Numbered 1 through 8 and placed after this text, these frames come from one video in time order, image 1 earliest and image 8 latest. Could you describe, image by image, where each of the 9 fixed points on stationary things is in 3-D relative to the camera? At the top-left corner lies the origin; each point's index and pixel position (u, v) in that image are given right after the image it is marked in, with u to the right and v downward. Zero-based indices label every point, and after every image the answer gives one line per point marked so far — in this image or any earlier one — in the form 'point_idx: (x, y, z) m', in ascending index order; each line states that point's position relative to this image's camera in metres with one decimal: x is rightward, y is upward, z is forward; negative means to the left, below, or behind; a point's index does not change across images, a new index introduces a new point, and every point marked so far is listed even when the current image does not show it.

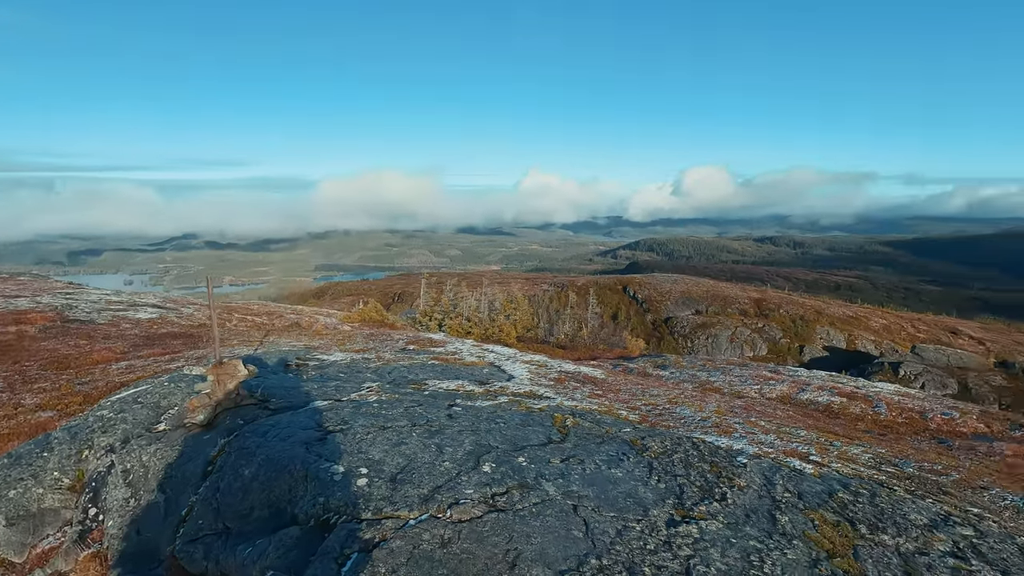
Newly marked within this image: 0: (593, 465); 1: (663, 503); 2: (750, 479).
0: (+2.9, -6.3, +19.1) m
1: (+4.7, -6.6, +16.5) m
2: (+8.8, -7.0, +19.8) m
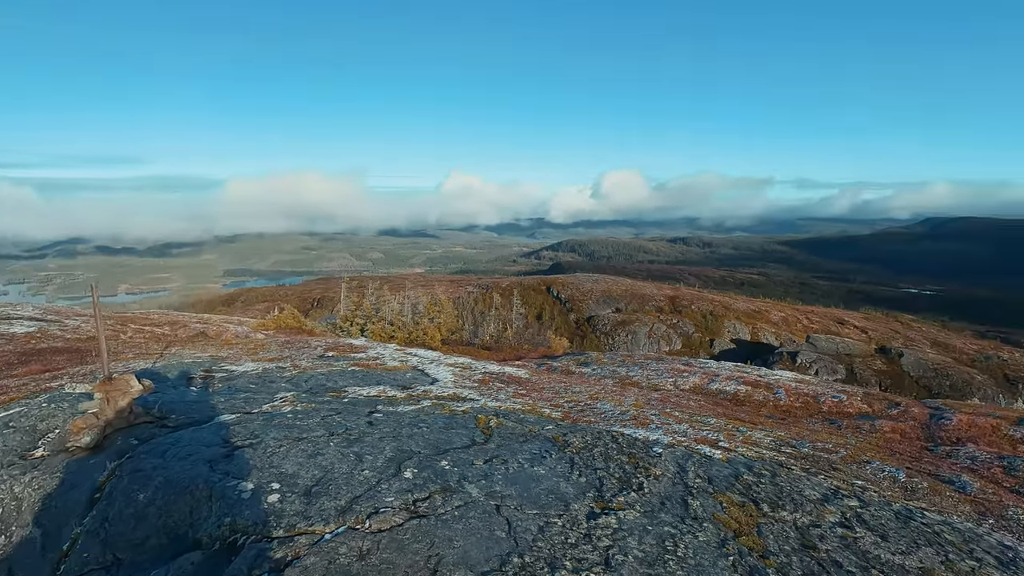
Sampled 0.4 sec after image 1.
0: (+0.2, -6.3, +19.2) m
1: (+2.3, -6.6, +16.9) m
2: (+5.9, -6.9, +20.7) m
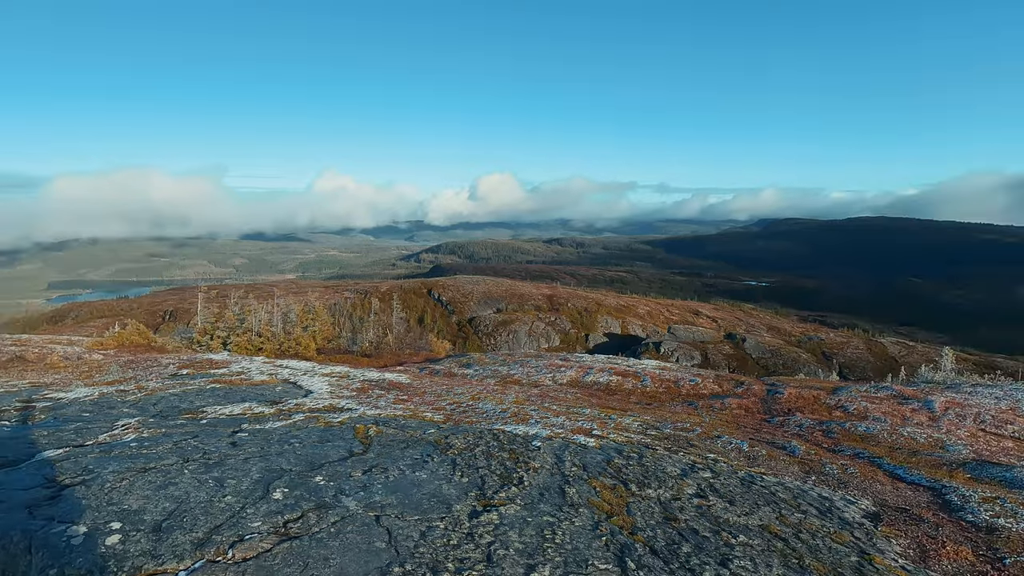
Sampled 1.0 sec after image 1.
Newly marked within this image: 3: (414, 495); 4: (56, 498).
0: (-4.0, -6.5, +18.8) m
1: (-1.5, -6.7, +17.0) m
2: (+1.3, -6.9, +21.5) m
3: (-3.1, -6.5, +16.7) m
4: (-13.0, -6.0, +15.2) m
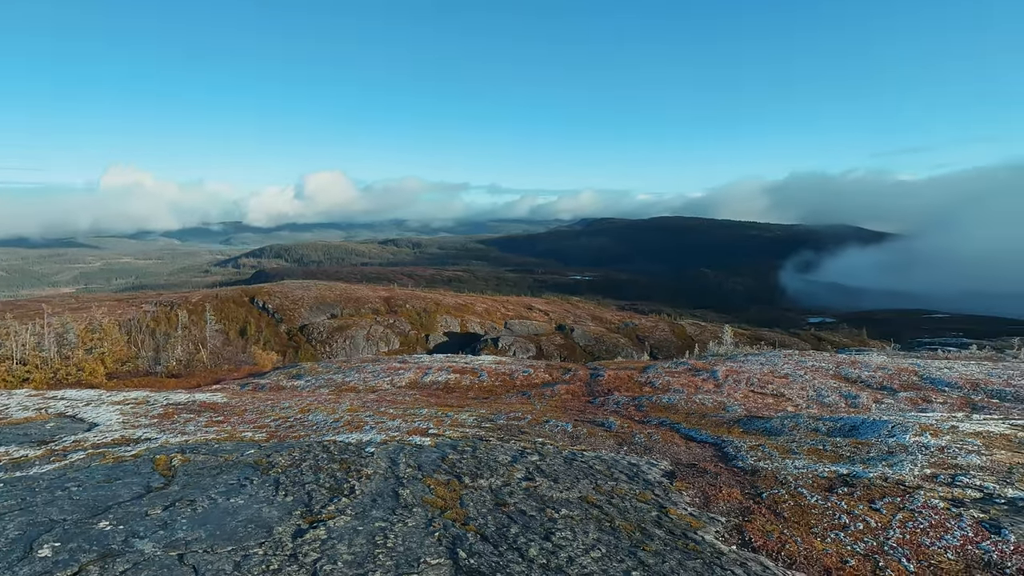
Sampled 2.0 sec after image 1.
0: (-9.6, -6.7, +16.9) m
1: (-6.6, -6.8, +16.0) m
2: (-5.3, -7.0, +21.0) m
3: (-8.1, -6.7, +15.2) m
4: (-17.1, -6.6, +10.8) m
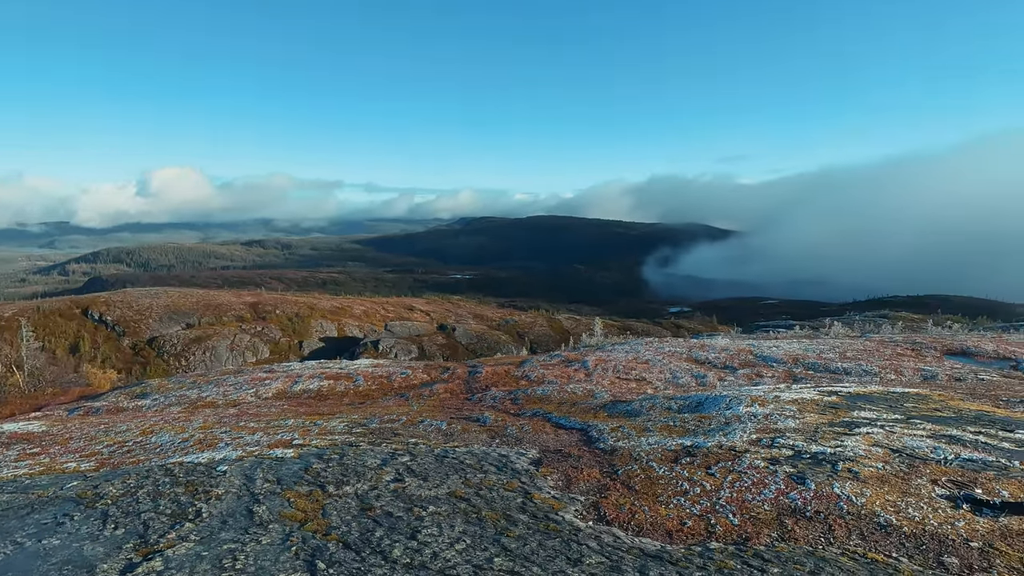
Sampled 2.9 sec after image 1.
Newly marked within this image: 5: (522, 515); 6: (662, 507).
0: (-13.6, -7.0, +14.5) m
1: (-10.4, -7.0, +14.2) m
2: (-10.3, -7.1, +19.5) m
3: (-11.7, -6.9, +13.2) m
4: (-19.5, -7.1, +7.0) m
5: (+0.3, -7.5, +17.6) m
6: (+5.3, -7.7, +18.8) m
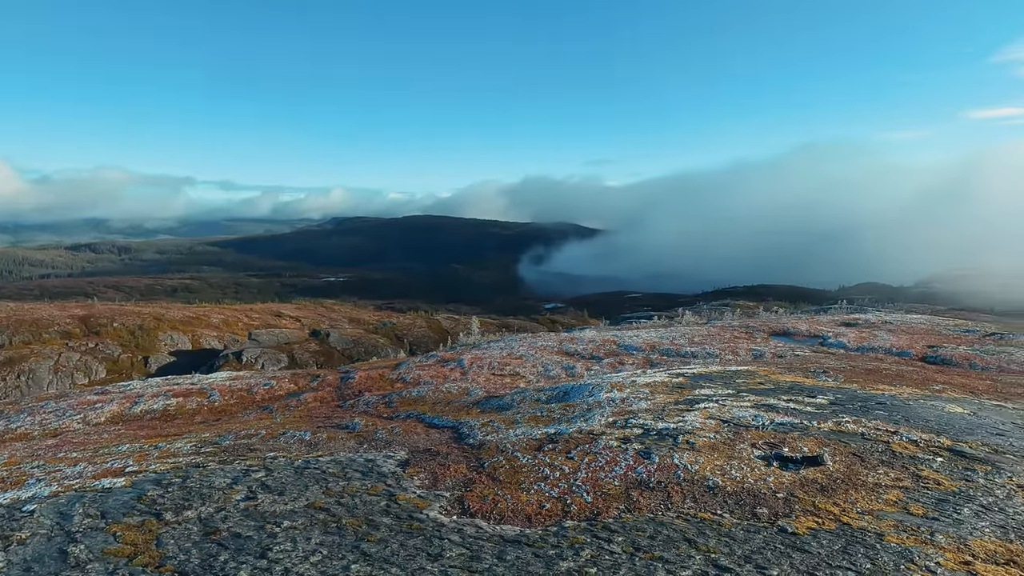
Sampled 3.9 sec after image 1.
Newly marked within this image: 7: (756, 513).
0: (-17.0, -7.4, +11.2) m
1: (-13.9, -7.3, +11.7) m
2: (-14.9, -7.4, +16.8) m
3: (-14.9, -7.3, +10.3) m
4: (-21.1, -7.6, +2.5) m
5: (-4.2, -7.5, +17.4) m
6: (+0.4, -7.5, +19.6) m
7: (+8.2, -7.5, +18.0) m
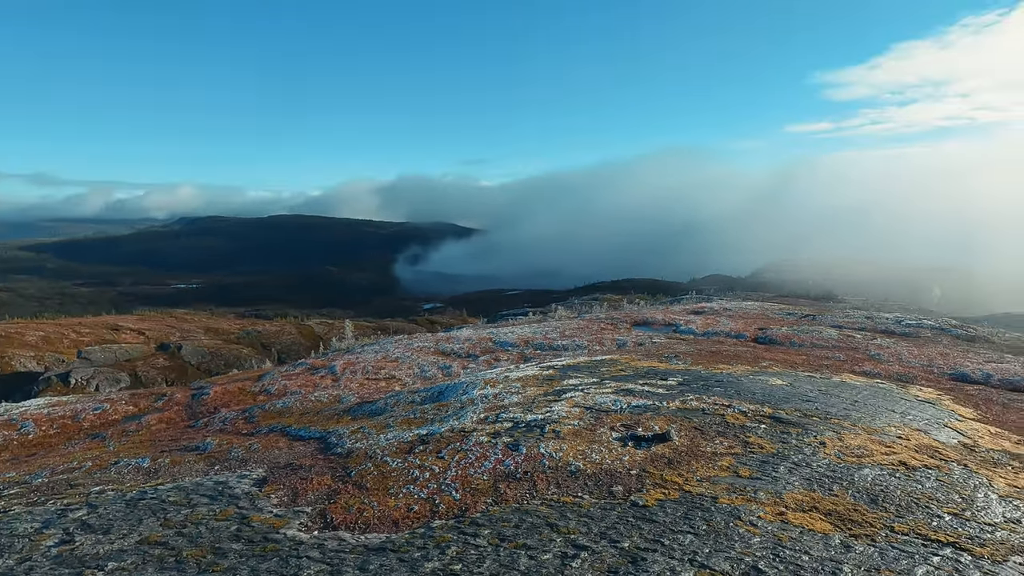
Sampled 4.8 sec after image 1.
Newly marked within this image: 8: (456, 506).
0: (-19.4, -7.9, +7.1) m
1: (-16.5, -7.7, +8.2) m
2: (-18.6, -7.9, +13.0) m
3: (-17.2, -7.7, +6.7) m
4: (-21.5, -8.3, -2.3) m
5: (-8.3, -7.6, +16.0) m
6: (-4.3, -7.5, +19.1) m
7: (+3.6, -7.3, +19.3) m
8: (-1.9, -7.5, +18.4) m
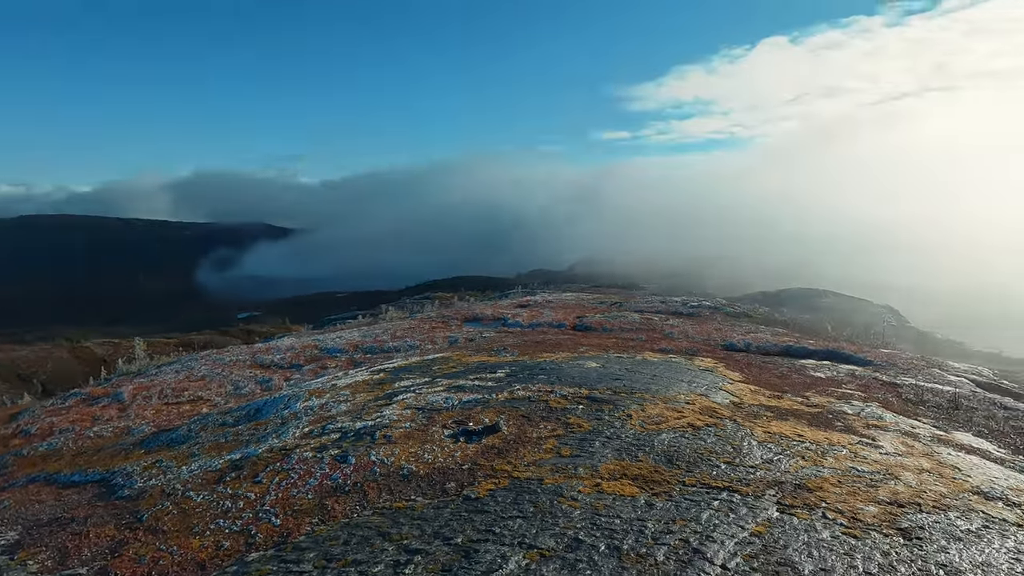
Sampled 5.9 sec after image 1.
0: (-20.6, -8.9, +0.7) m
1: (-18.1, -8.5, +2.6) m
2: (-21.6, -8.8, +6.5) m
3: (-18.3, -8.5, +1.0) m
4: (-19.7, -9.2, -8.9) m
5: (-12.7, -8.1, +12.5) m
6: (-9.9, -7.8, +16.7) m
7: (-2.4, -7.3, +19.3) m
8: (-7.4, -7.7, +16.8) m
